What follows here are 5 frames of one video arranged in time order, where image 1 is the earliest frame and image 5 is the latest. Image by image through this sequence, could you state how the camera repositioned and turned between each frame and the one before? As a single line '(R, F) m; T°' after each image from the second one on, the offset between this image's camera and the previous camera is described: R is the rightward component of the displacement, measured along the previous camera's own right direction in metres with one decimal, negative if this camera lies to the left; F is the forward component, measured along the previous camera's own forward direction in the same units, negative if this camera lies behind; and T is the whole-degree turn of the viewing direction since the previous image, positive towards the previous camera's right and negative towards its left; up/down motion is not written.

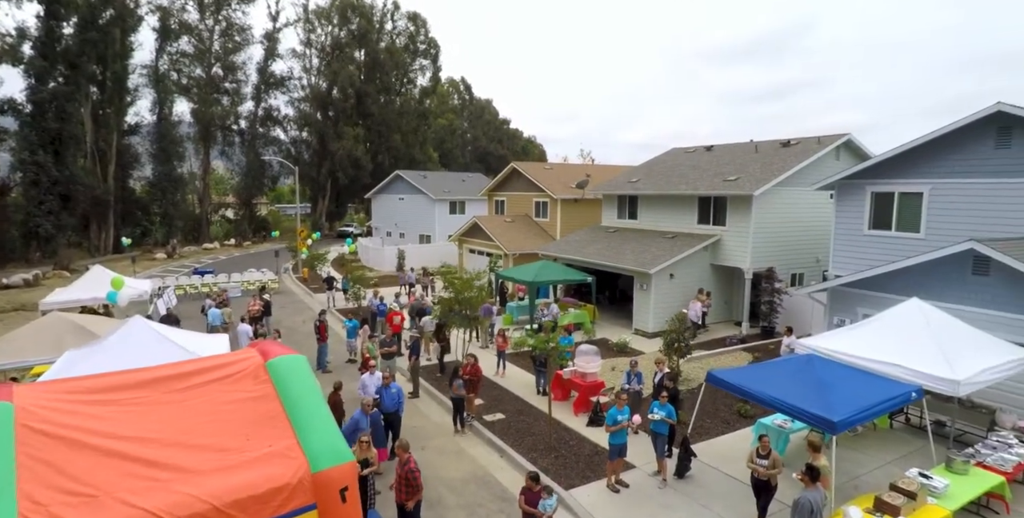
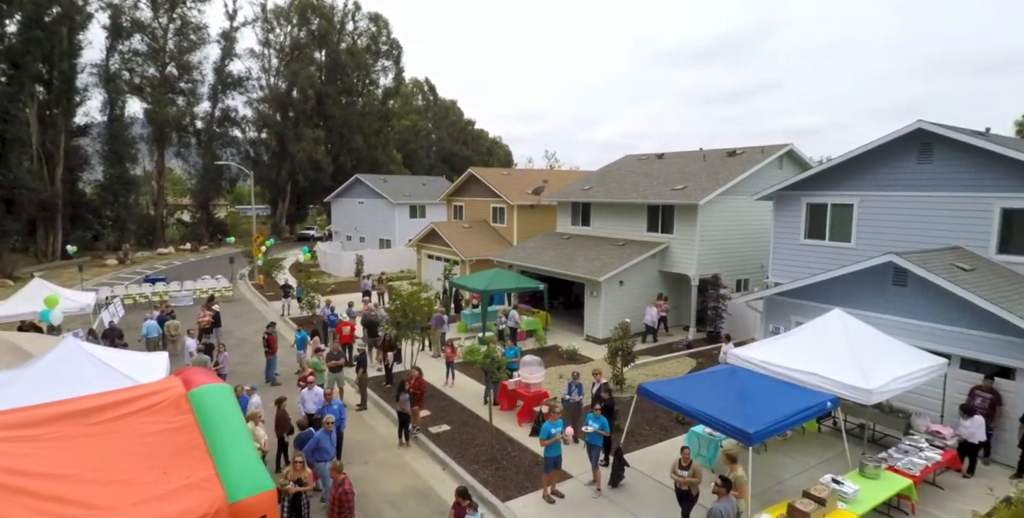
(+0.6, -0.2) m; +3°
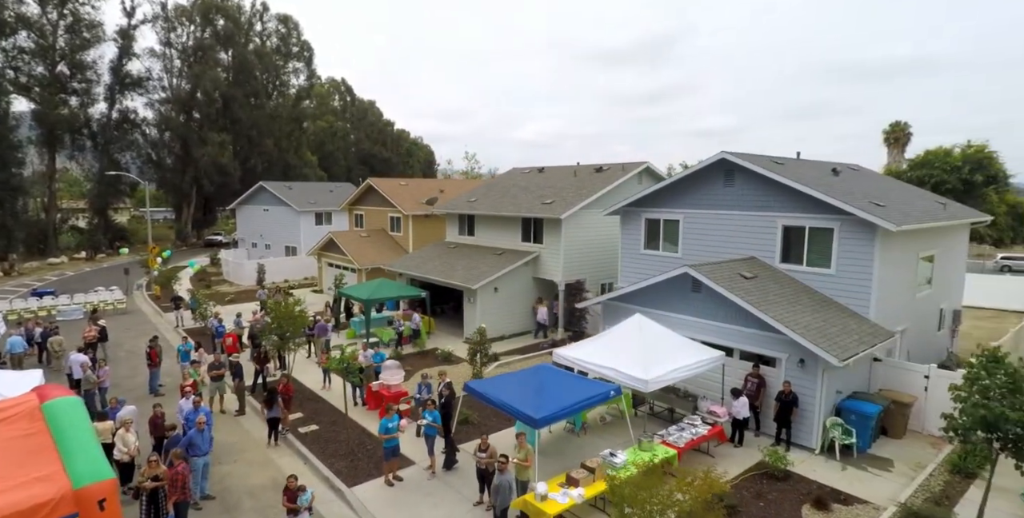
(+1.7, -1.8) m; +7°
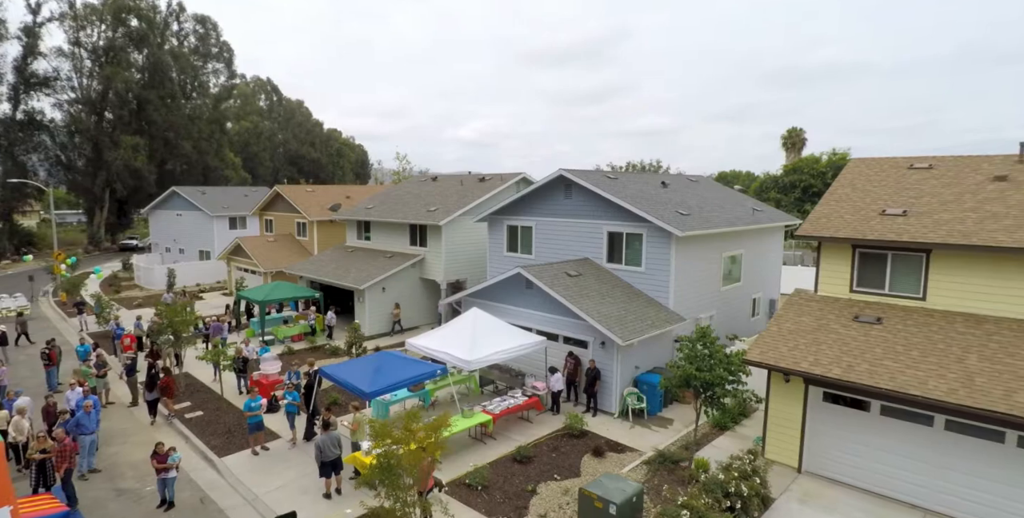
(+2.4, -2.7) m; +5°
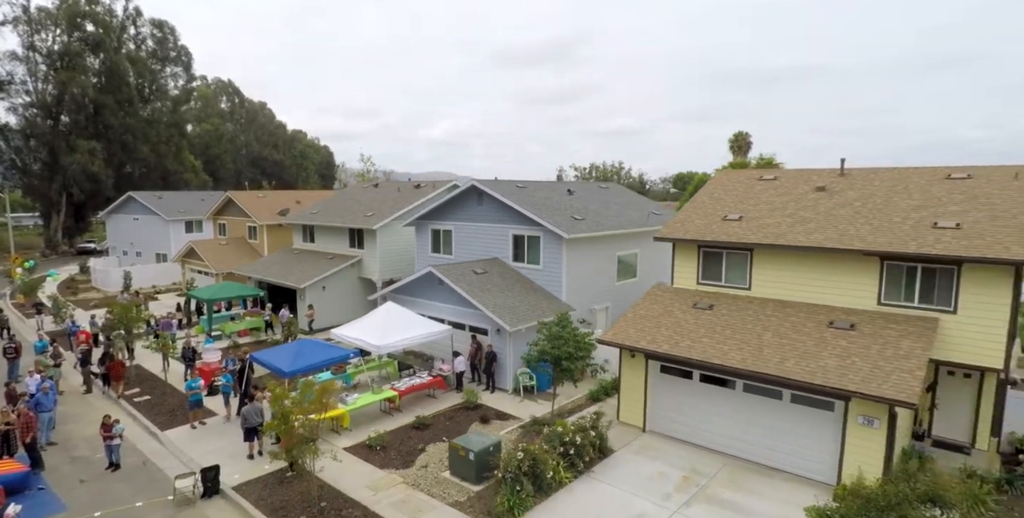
(+2.1, -2.7) m; +3°
